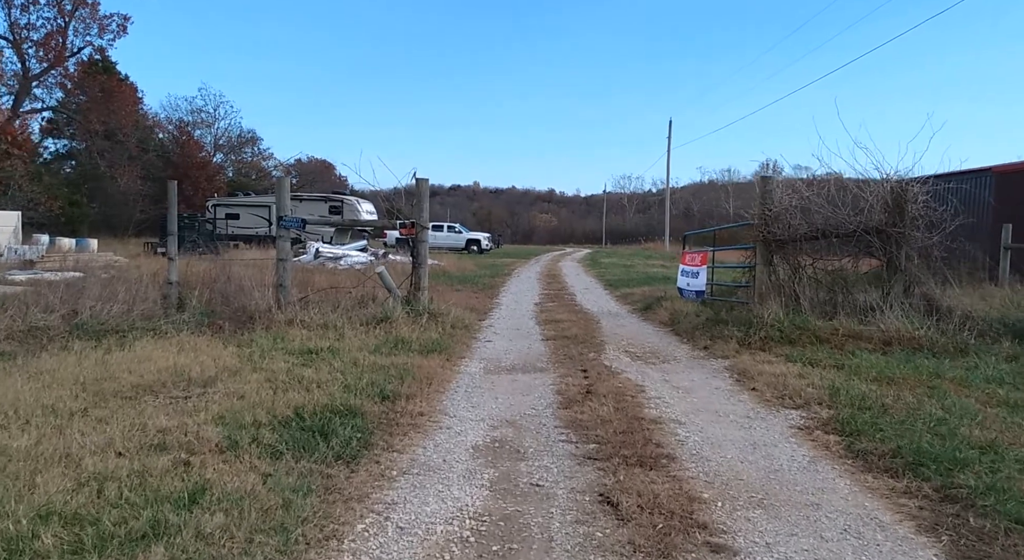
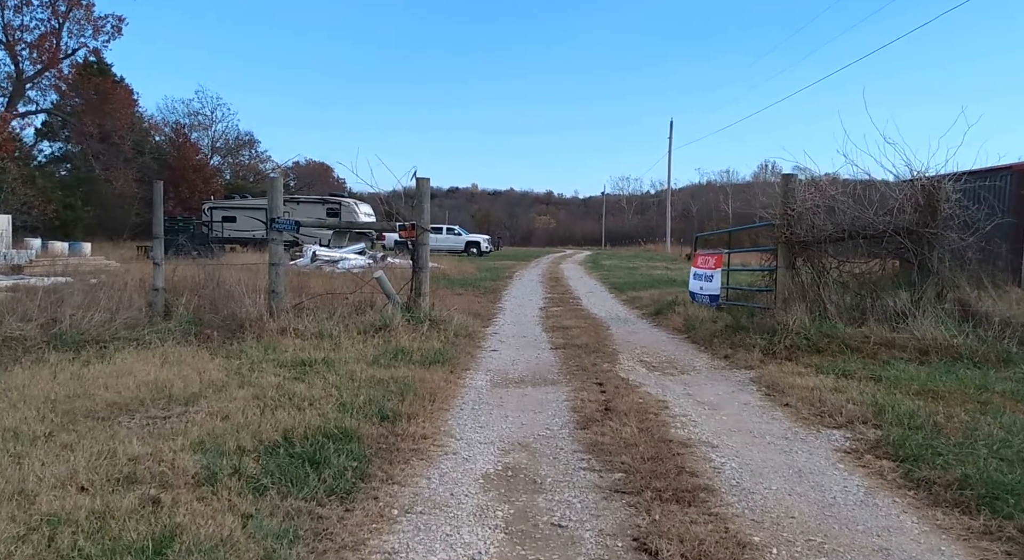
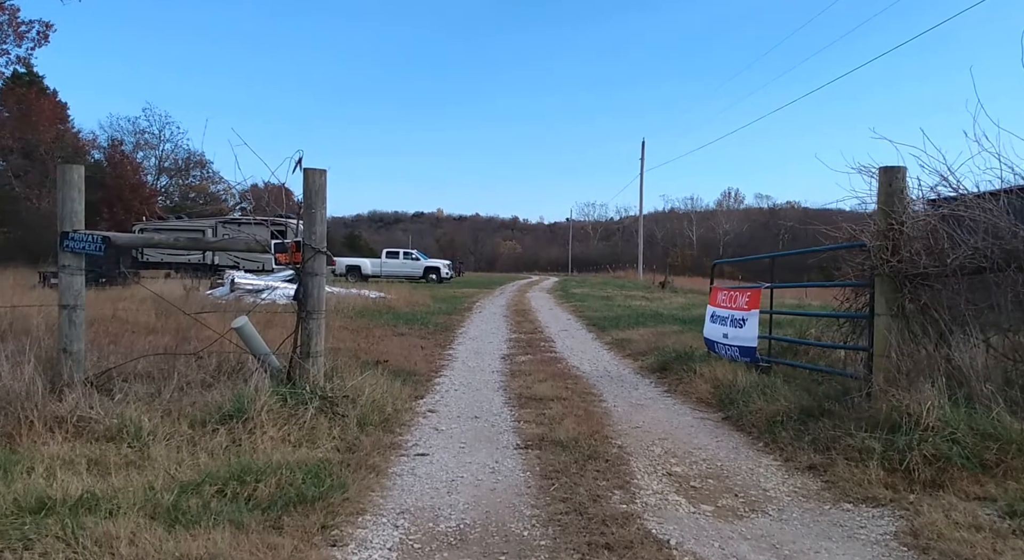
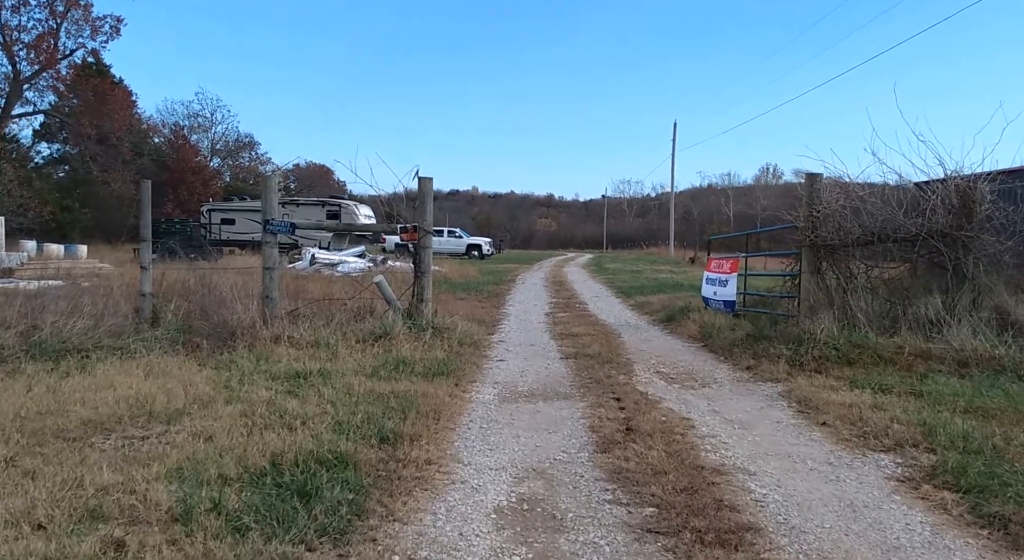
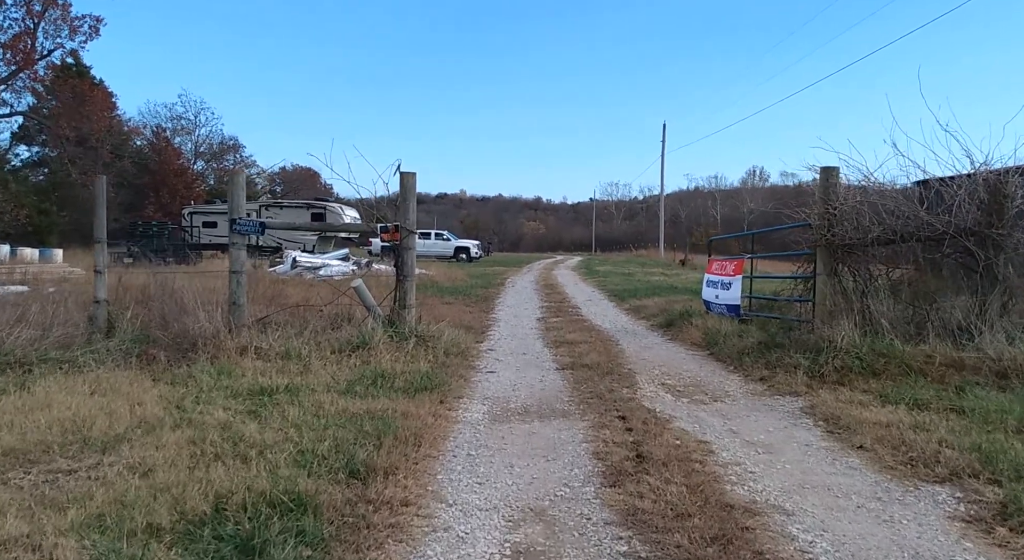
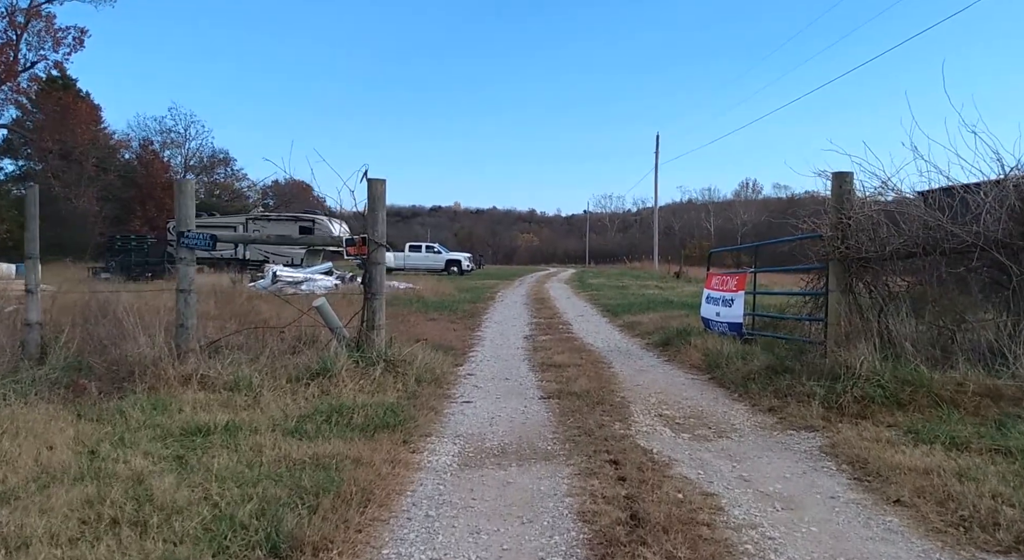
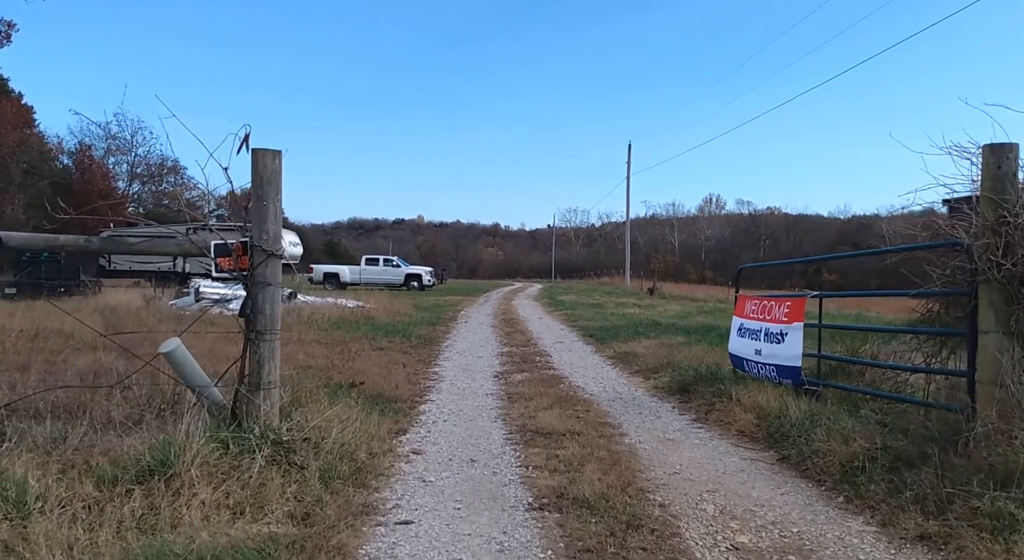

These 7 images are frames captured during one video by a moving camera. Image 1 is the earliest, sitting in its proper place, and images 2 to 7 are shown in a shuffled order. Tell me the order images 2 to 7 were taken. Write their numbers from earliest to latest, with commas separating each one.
2, 4, 5, 6, 3, 7
